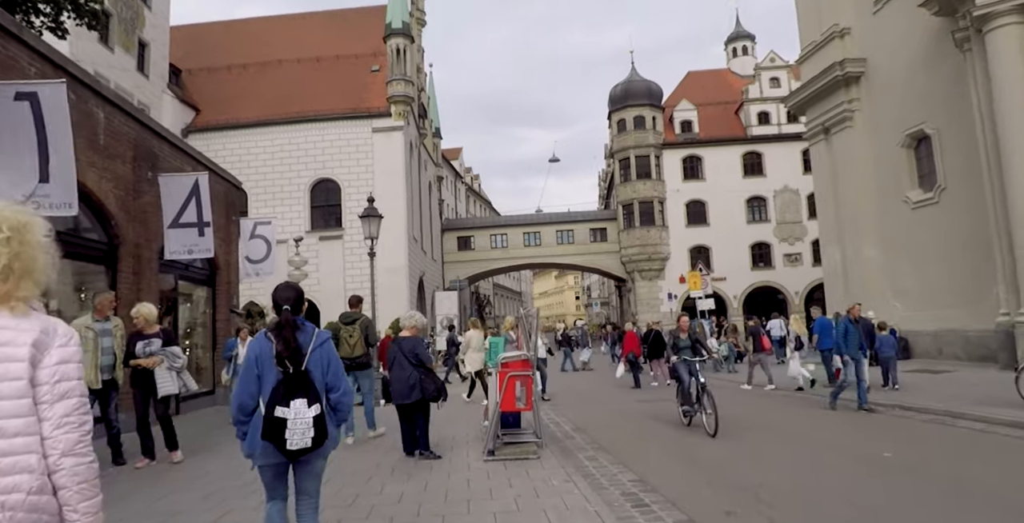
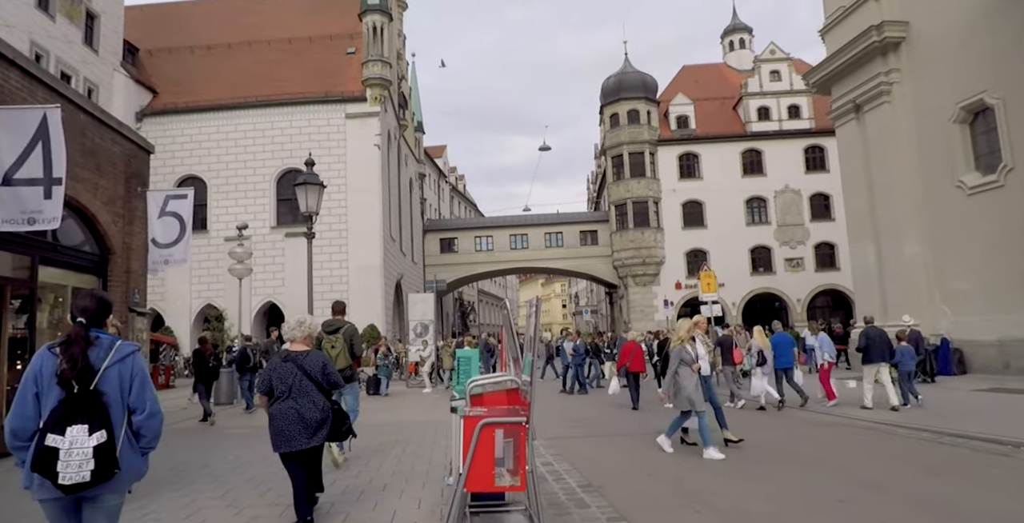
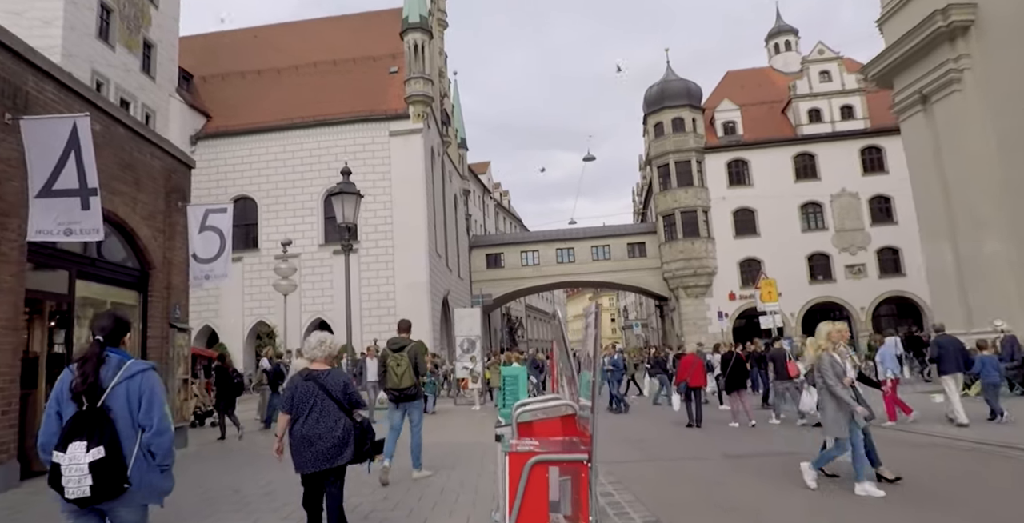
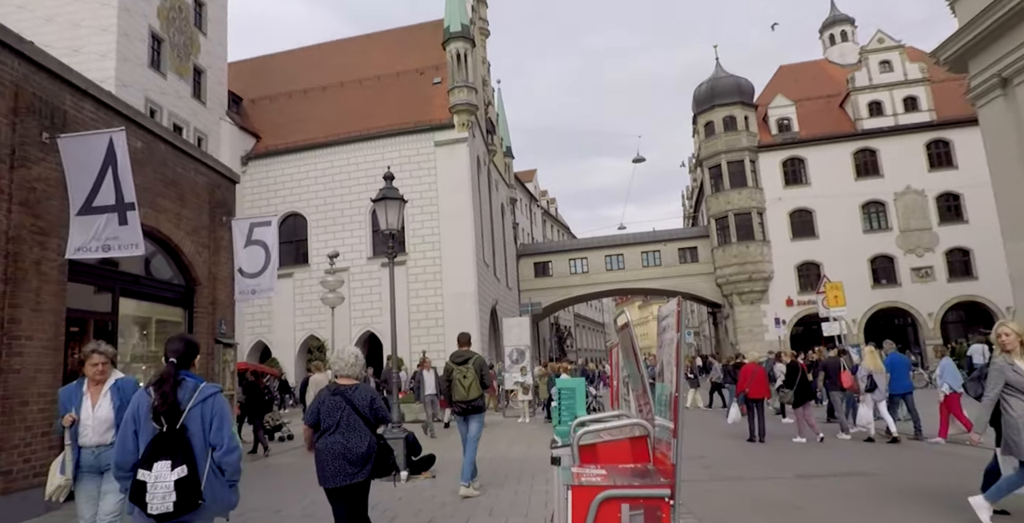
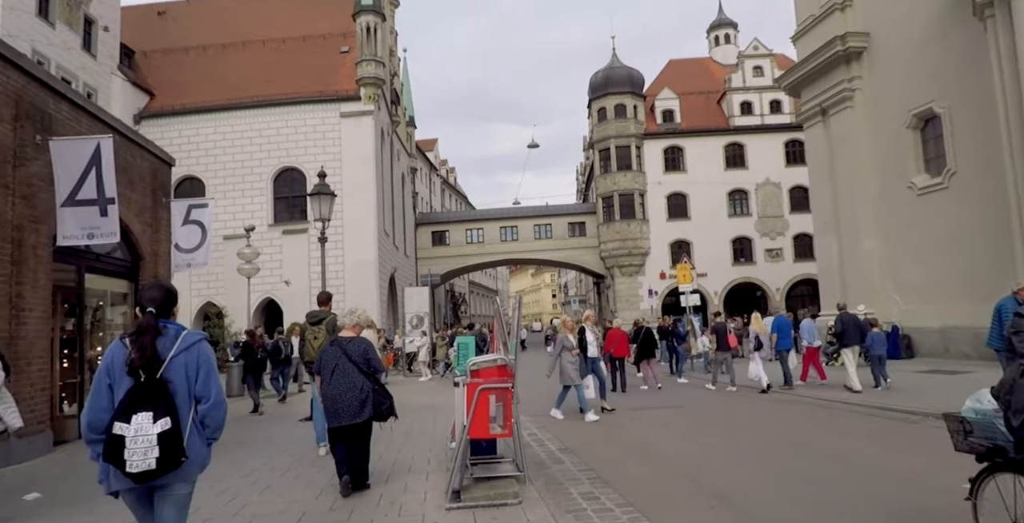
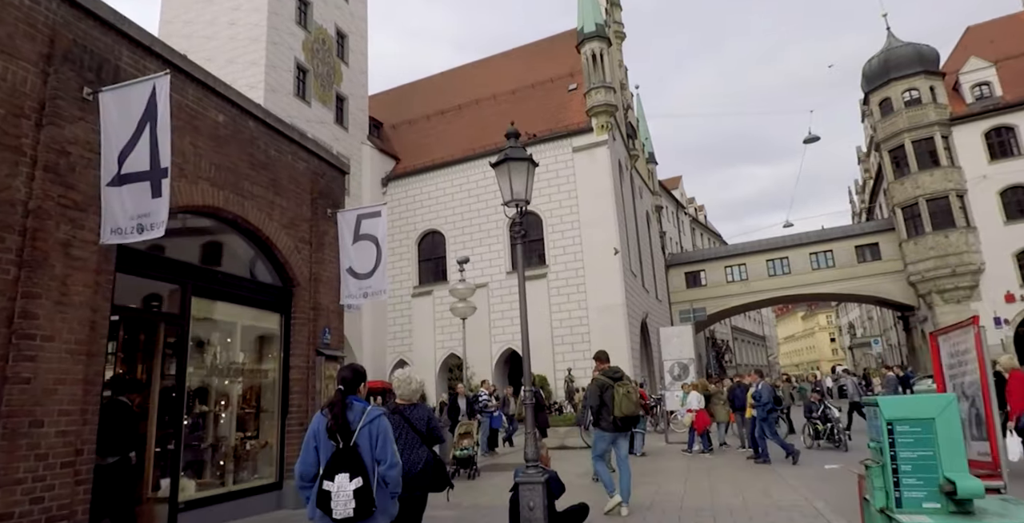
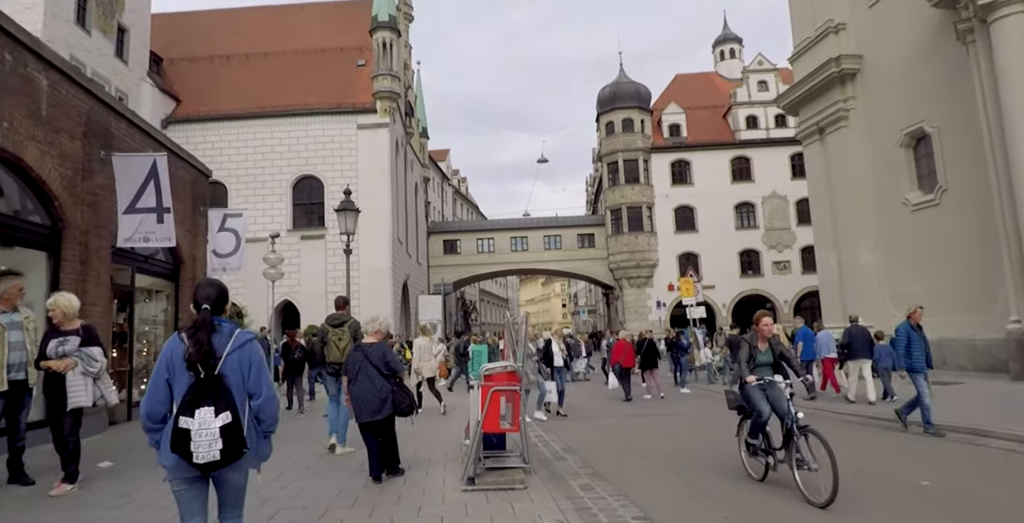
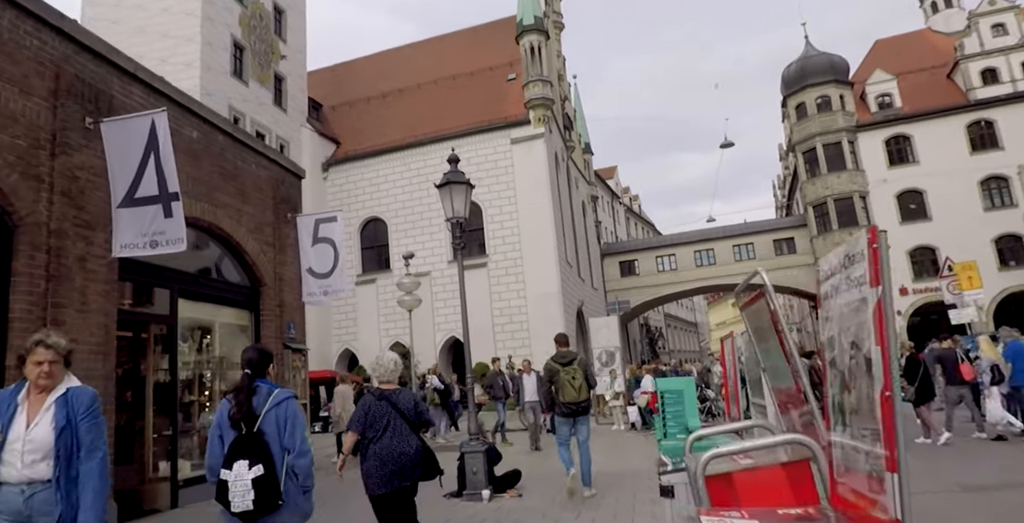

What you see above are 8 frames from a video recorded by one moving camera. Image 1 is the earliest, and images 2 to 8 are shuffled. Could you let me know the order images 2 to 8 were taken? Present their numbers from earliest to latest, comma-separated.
7, 5, 2, 3, 4, 8, 6
